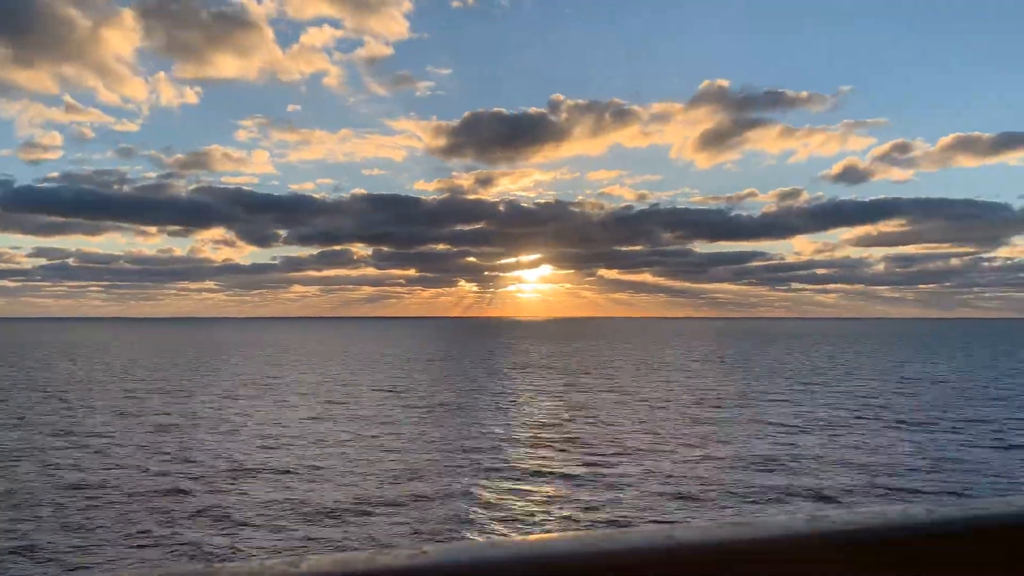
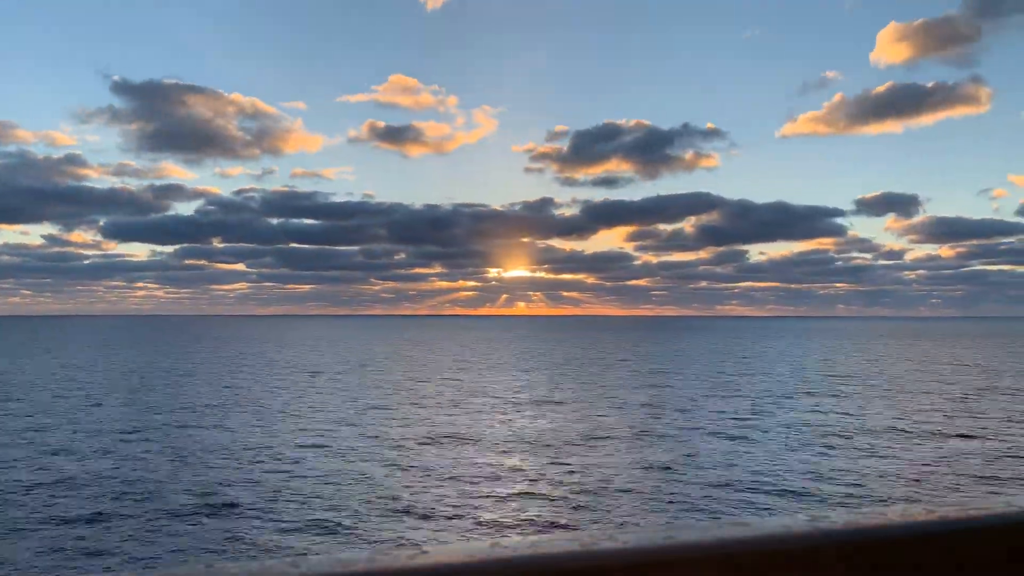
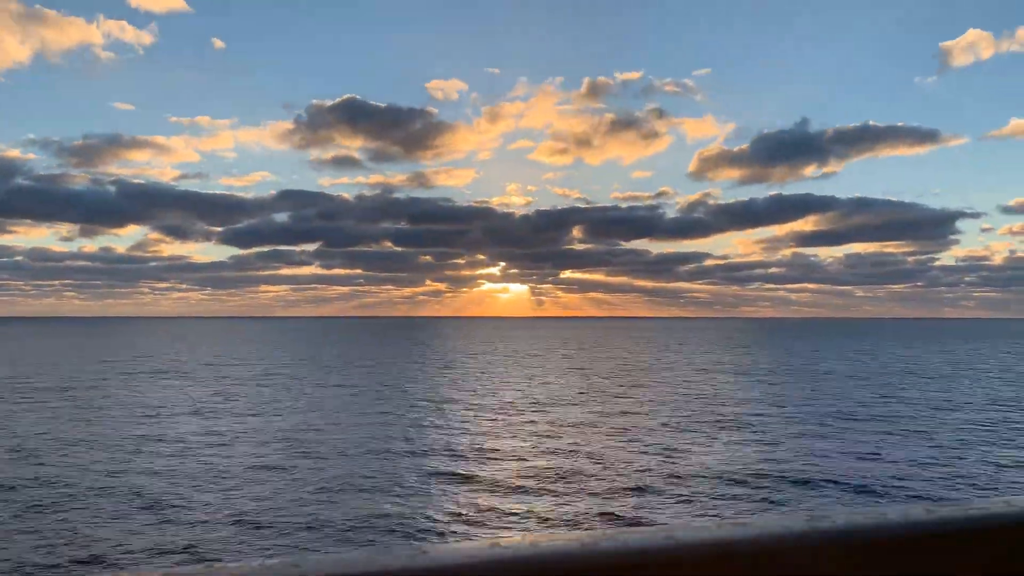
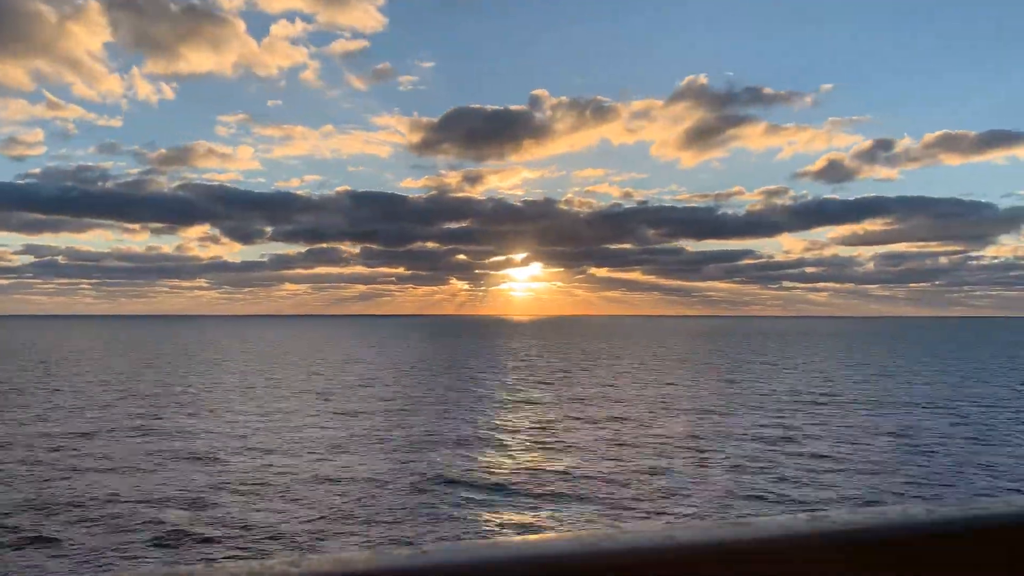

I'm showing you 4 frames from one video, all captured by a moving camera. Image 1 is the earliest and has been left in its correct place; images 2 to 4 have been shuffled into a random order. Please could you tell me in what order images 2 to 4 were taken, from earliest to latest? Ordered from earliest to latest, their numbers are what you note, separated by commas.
4, 3, 2
